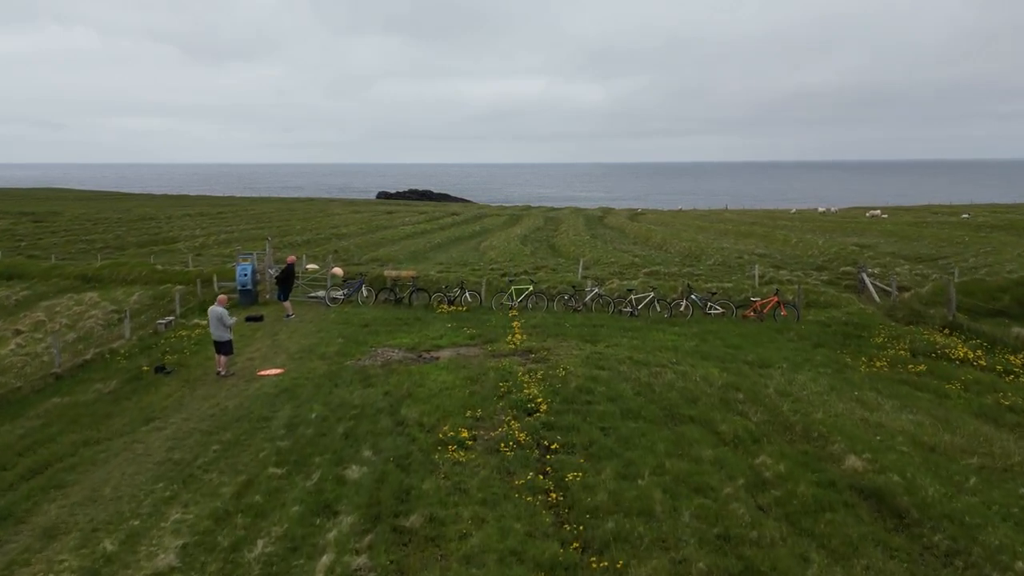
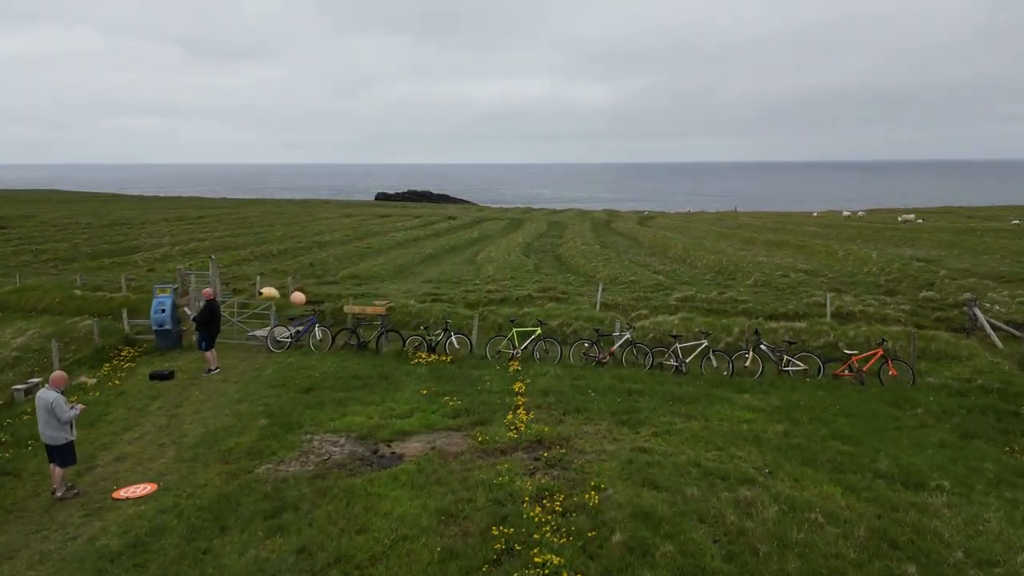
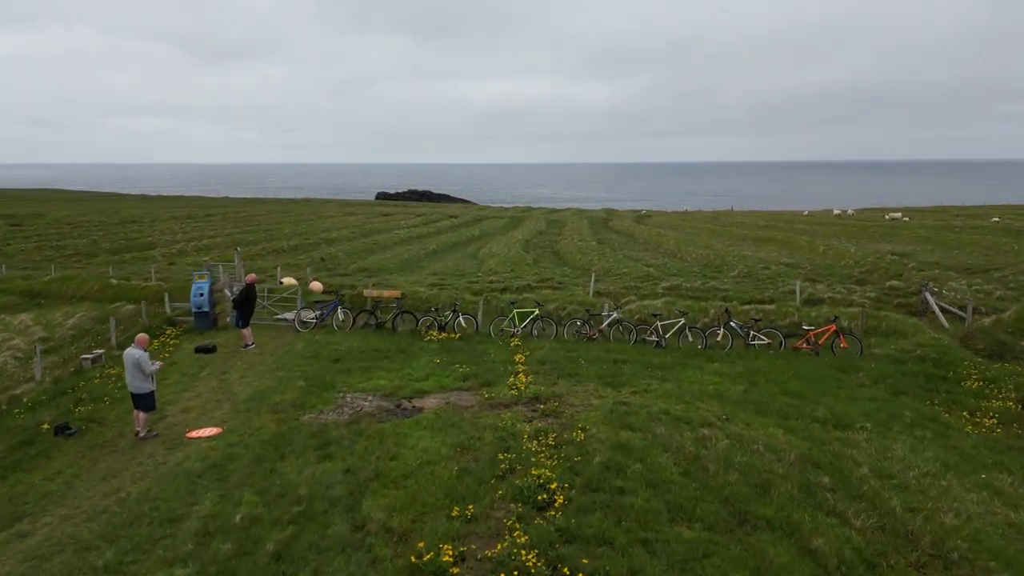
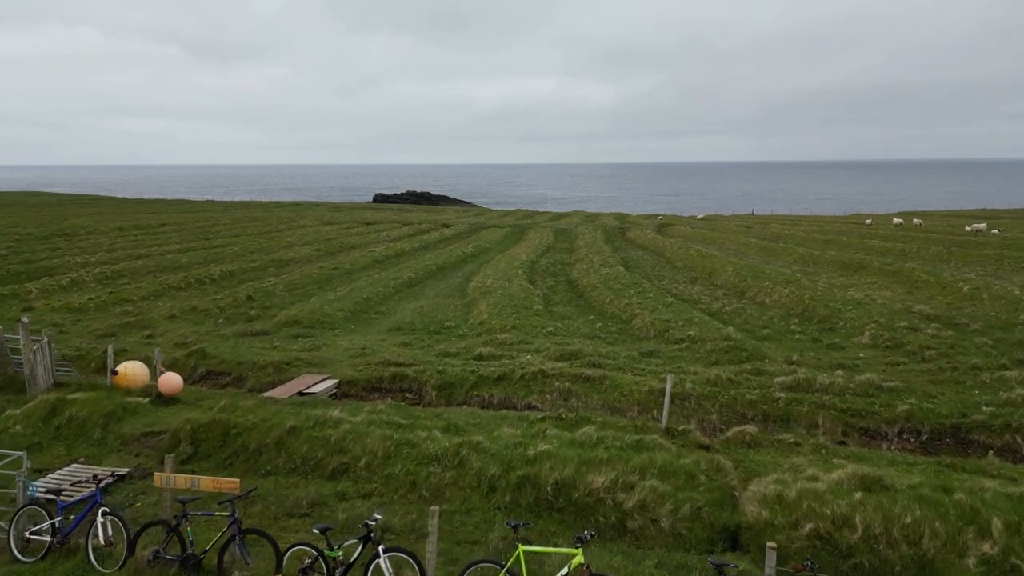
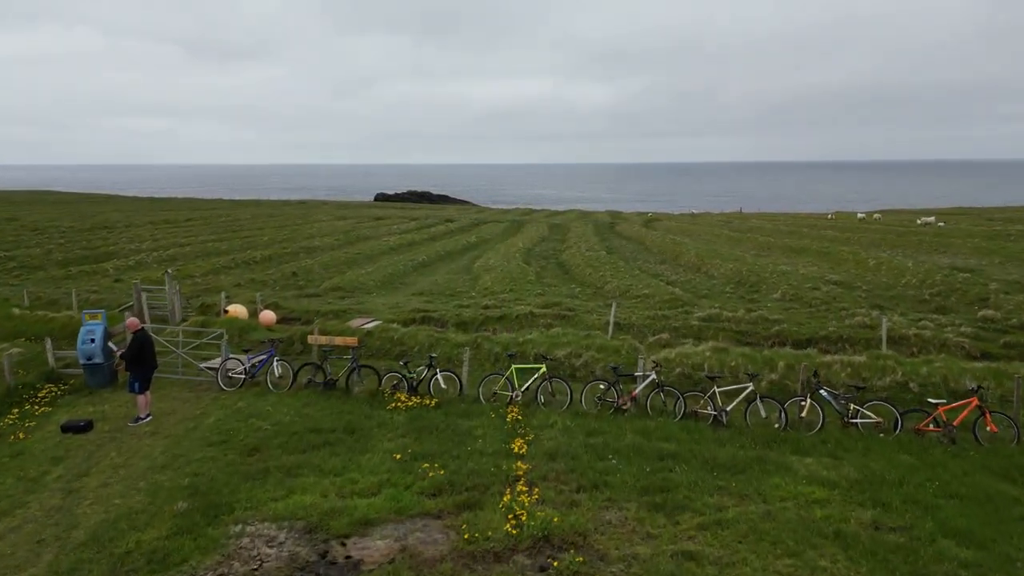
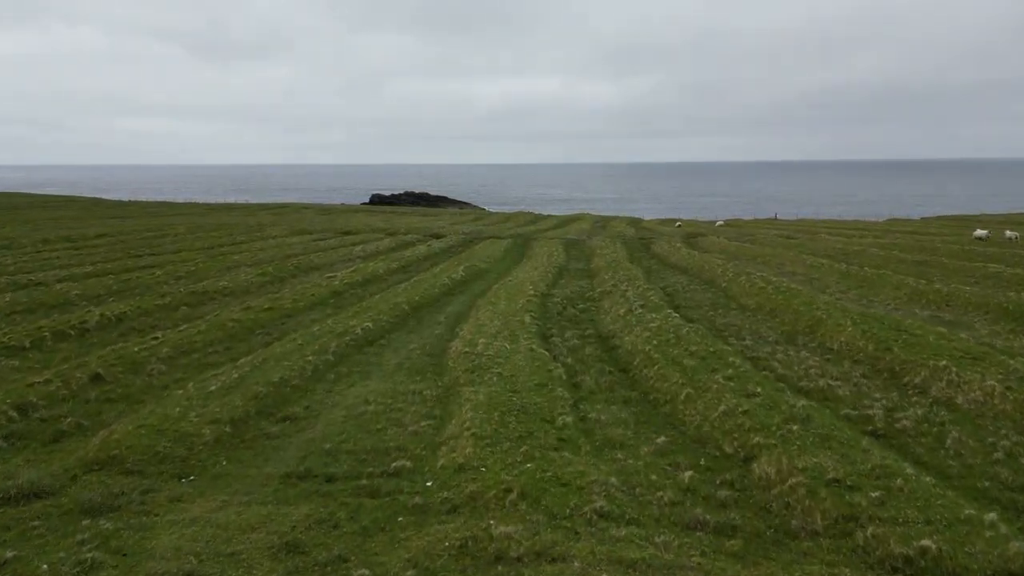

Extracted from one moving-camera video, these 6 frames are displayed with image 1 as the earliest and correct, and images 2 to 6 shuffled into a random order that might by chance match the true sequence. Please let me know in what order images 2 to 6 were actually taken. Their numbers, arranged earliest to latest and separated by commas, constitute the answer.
3, 2, 5, 4, 6
